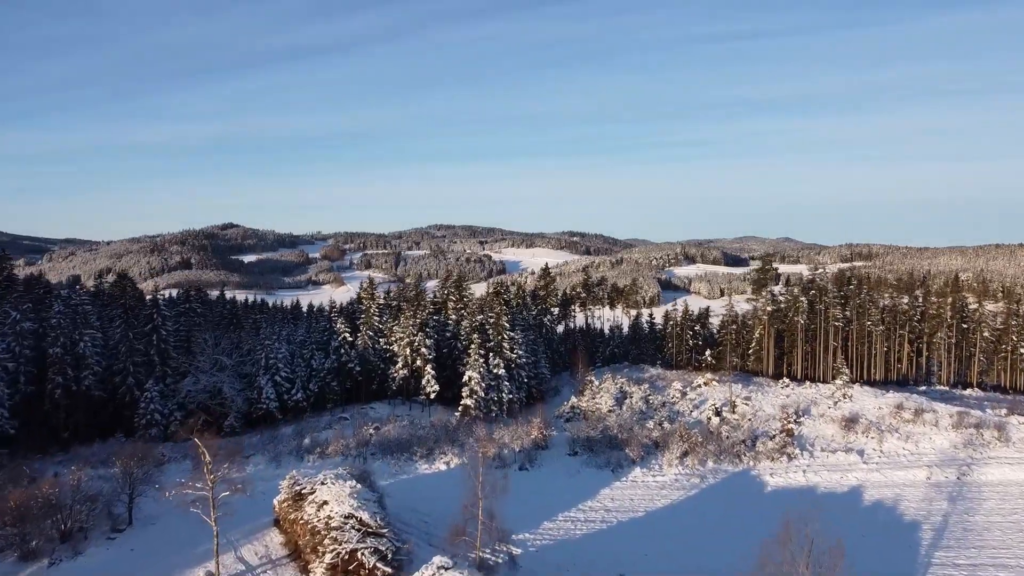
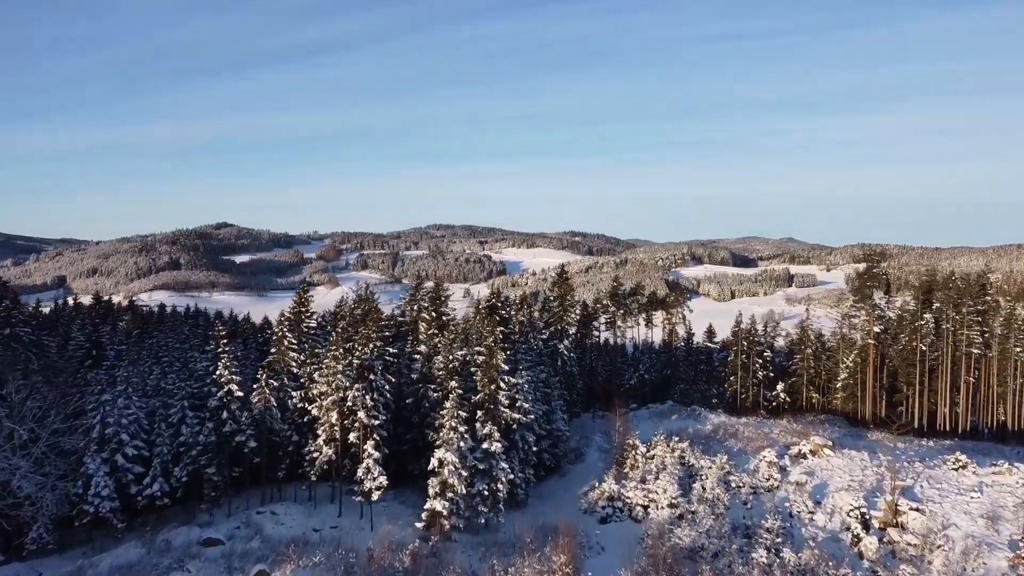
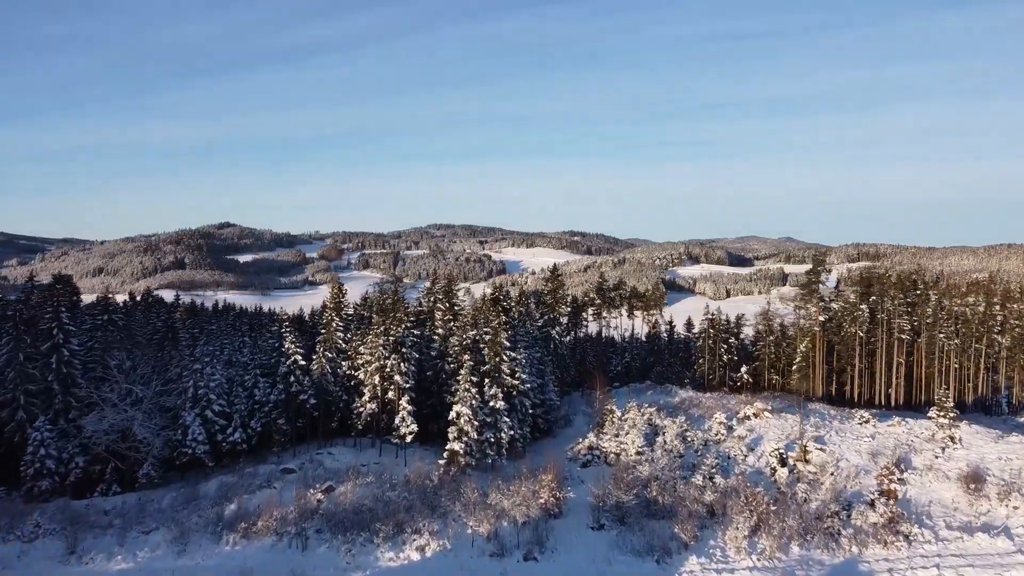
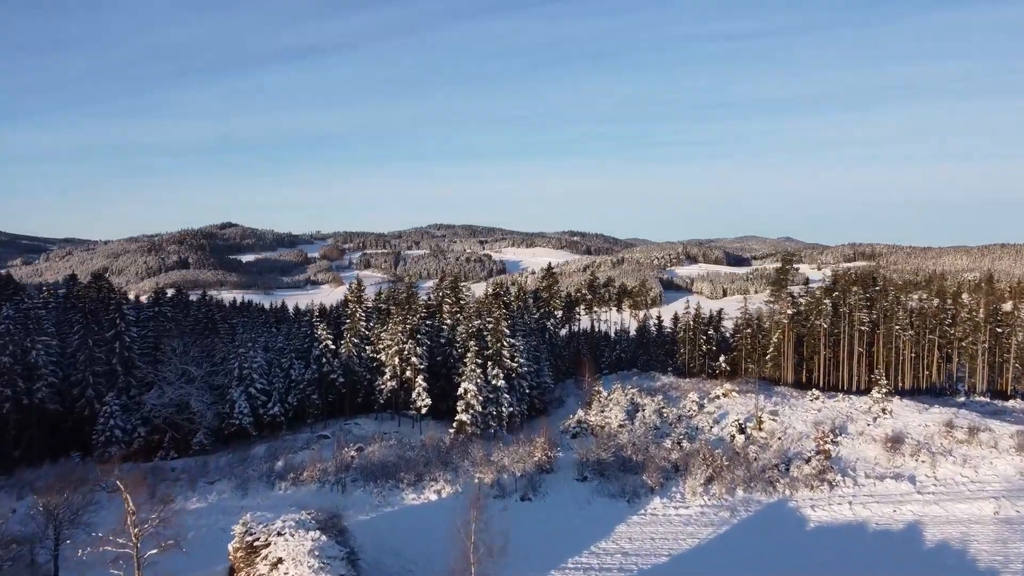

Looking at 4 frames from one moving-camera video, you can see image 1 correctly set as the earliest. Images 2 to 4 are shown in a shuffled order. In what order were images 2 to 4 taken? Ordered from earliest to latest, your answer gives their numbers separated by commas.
4, 3, 2
